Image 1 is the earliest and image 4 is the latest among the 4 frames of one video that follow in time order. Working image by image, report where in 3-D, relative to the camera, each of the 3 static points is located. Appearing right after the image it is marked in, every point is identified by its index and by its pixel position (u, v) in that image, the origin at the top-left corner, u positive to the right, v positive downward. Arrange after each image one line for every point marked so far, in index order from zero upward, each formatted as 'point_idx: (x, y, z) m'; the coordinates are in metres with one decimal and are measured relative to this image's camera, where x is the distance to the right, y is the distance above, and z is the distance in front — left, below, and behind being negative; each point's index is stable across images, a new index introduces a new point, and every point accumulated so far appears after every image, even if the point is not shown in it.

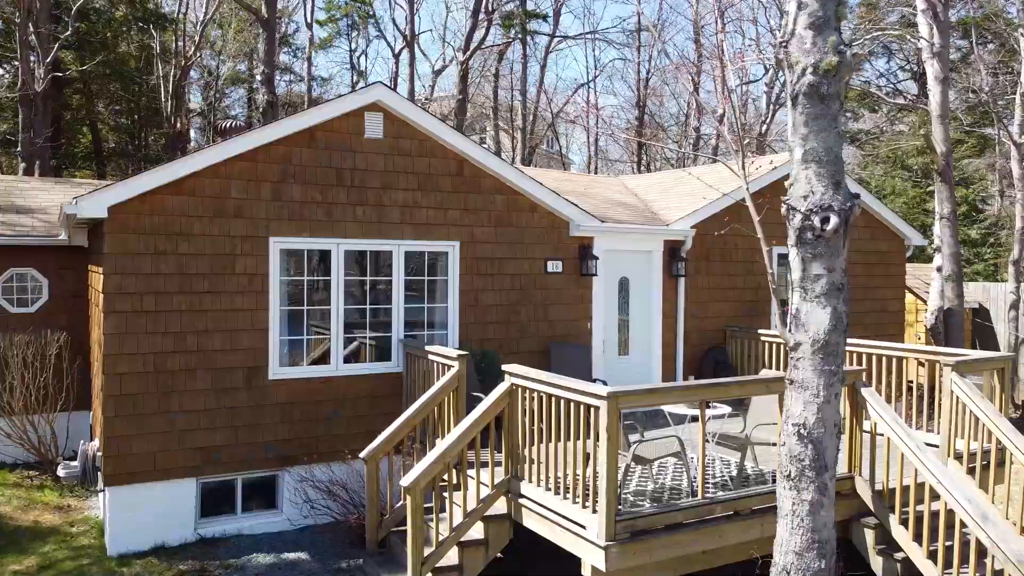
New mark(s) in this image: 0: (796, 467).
0: (+1.5, -0.9, +4.2) m
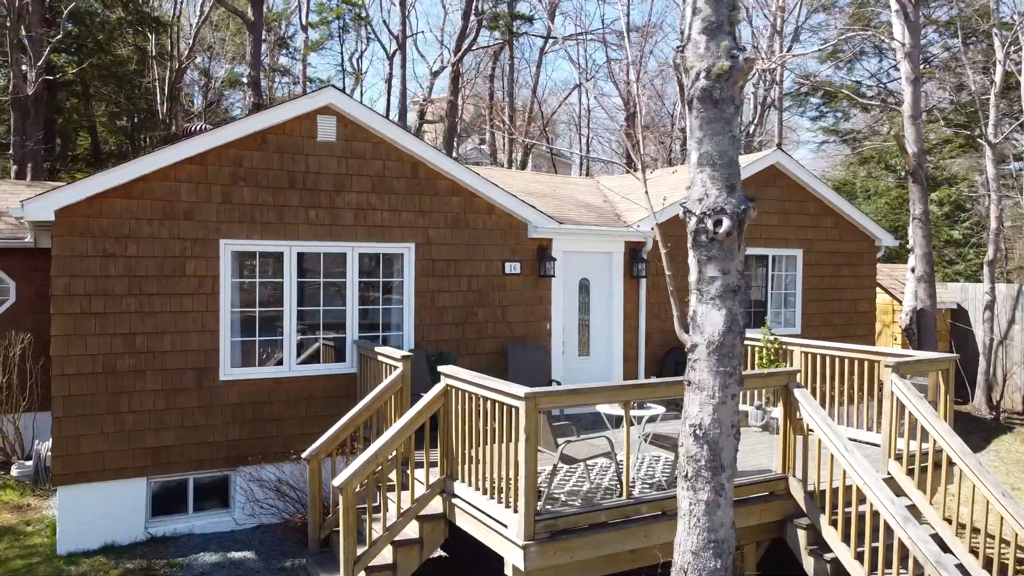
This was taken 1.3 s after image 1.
0: (+1.0, -1.0, +4.2) m
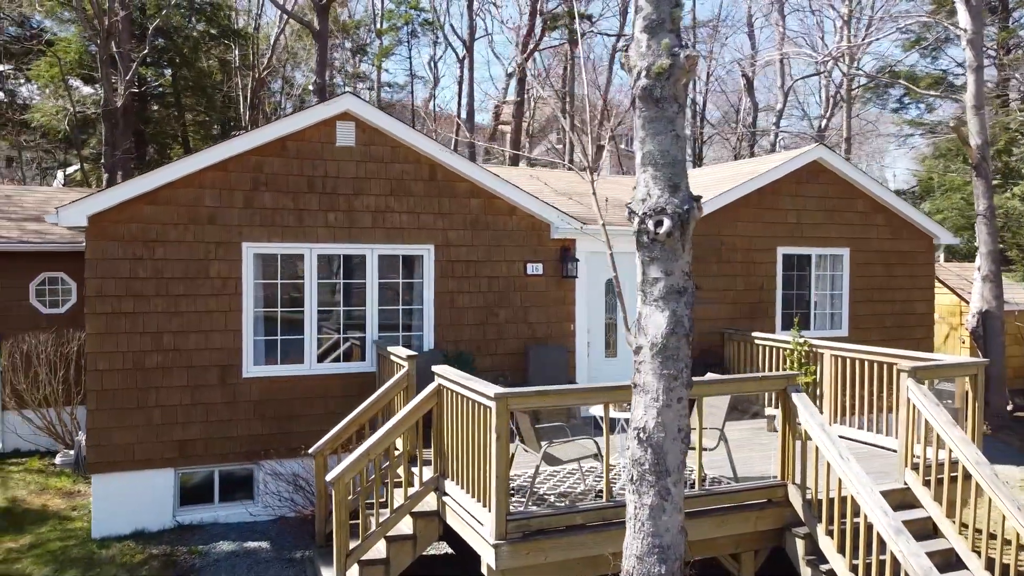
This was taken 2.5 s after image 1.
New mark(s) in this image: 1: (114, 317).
0: (+0.7, -1.0, +4.1) m
1: (-3.8, -0.3, +7.6) m
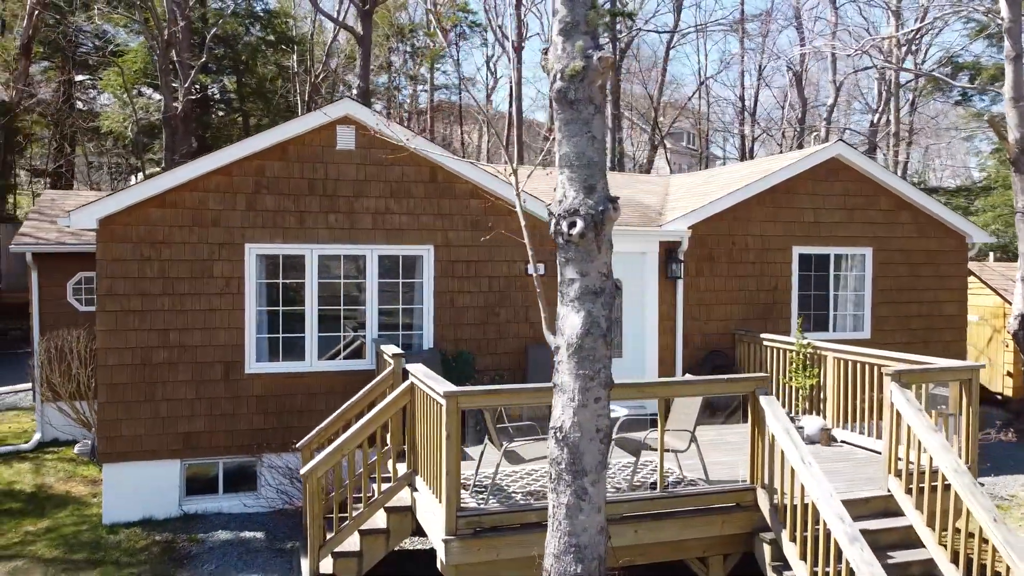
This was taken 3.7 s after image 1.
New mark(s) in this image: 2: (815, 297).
0: (+0.2, -1.0, +4.2) m
1: (-4.0, -0.3, +8.0) m
2: (+4.2, -0.1, +10.8) m
